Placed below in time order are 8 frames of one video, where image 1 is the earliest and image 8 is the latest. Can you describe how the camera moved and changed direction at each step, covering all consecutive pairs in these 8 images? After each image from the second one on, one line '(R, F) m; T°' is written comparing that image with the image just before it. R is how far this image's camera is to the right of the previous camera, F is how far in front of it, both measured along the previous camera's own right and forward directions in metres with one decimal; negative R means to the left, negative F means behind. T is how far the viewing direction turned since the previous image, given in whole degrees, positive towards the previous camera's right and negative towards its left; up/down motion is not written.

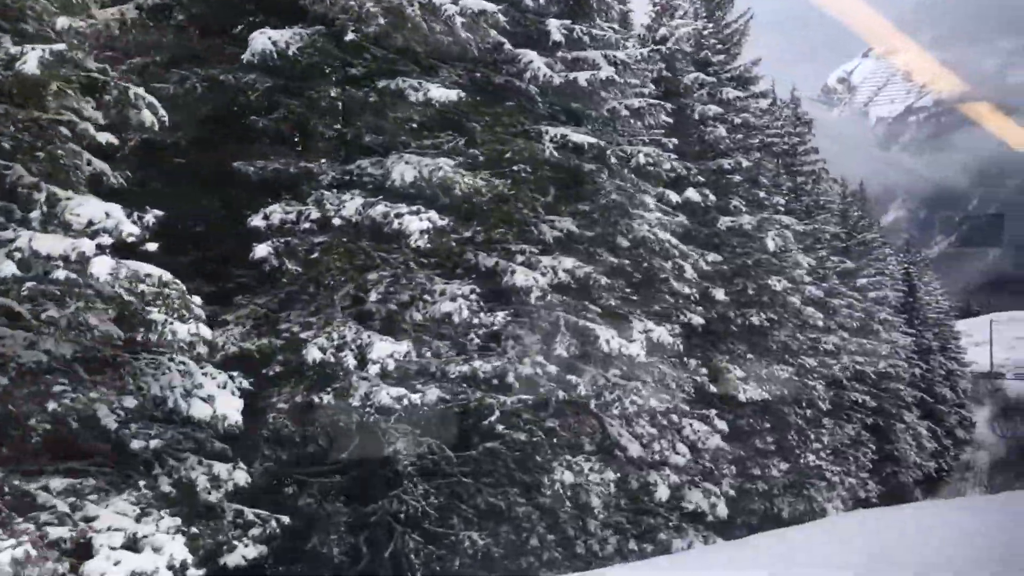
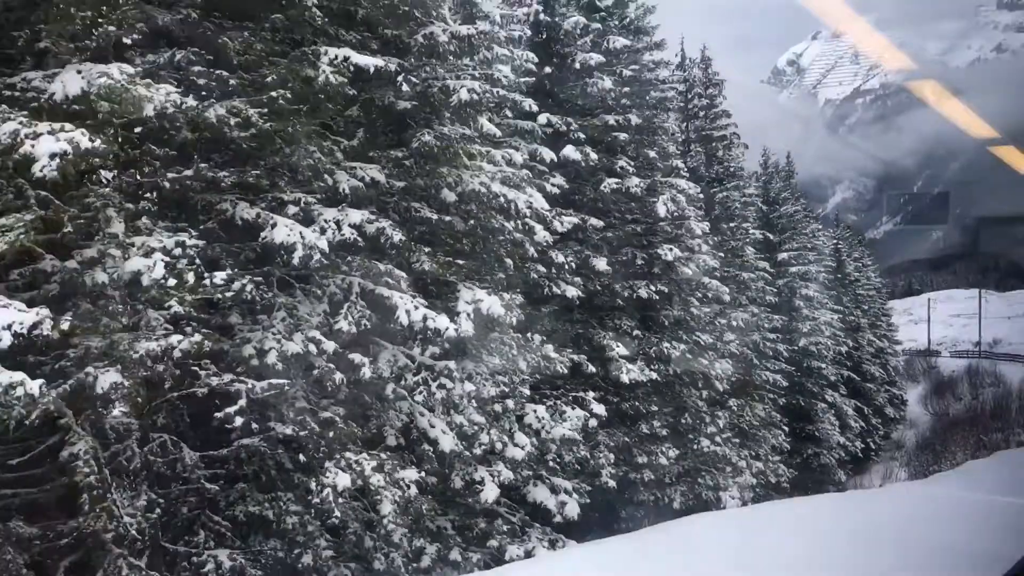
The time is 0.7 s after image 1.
(+1.3, +1.5) m; +3°
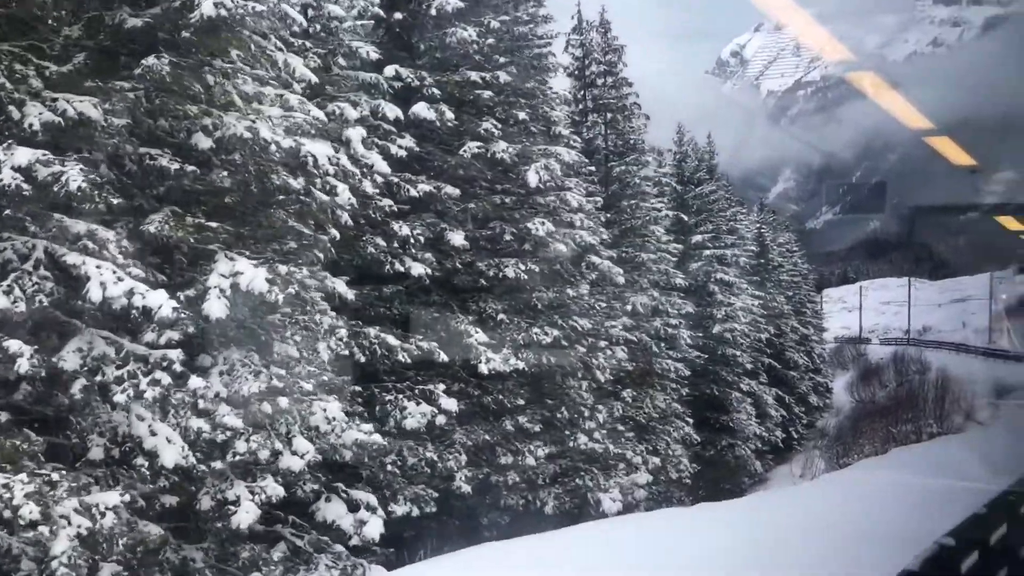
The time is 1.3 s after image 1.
(+1.2, +1.6) m; +3°
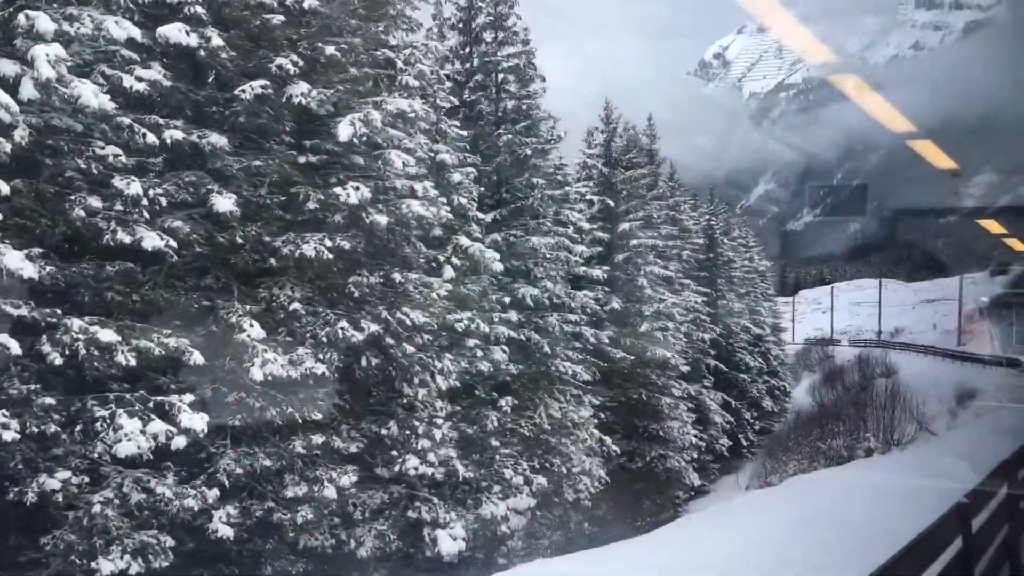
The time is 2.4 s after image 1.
(+1.8, +2.6) m; +1°
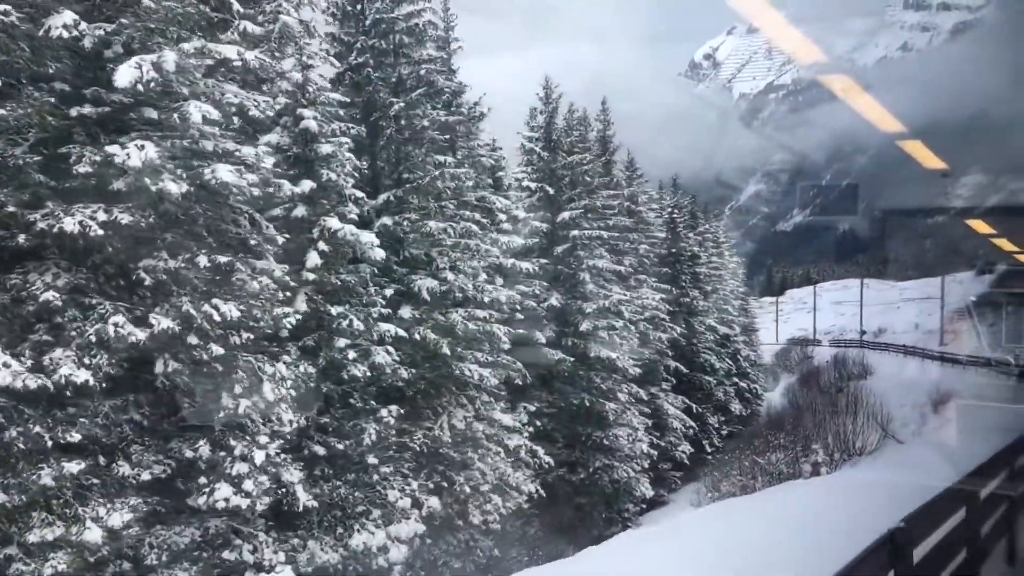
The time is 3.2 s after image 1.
(+1.3, +2.0) m; +1°
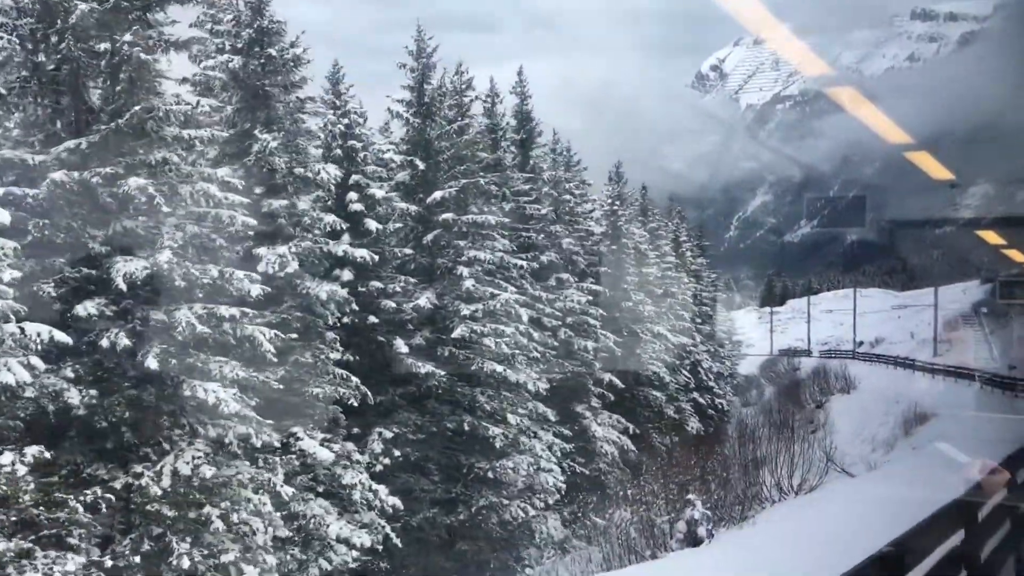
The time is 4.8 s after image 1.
(+2.7, +4.0) m; 0°
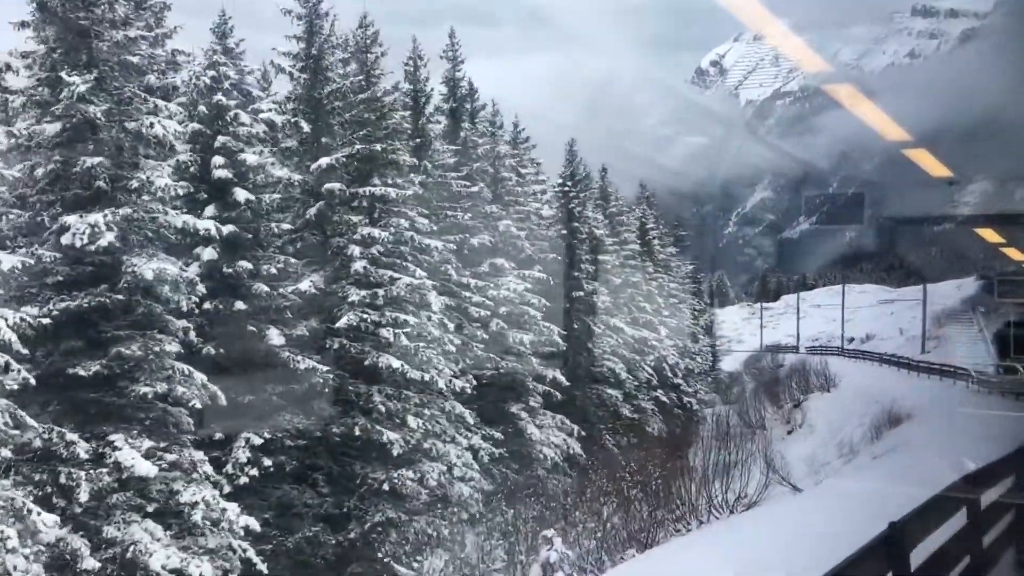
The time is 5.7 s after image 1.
(+1.6, +2.4) m; 0°
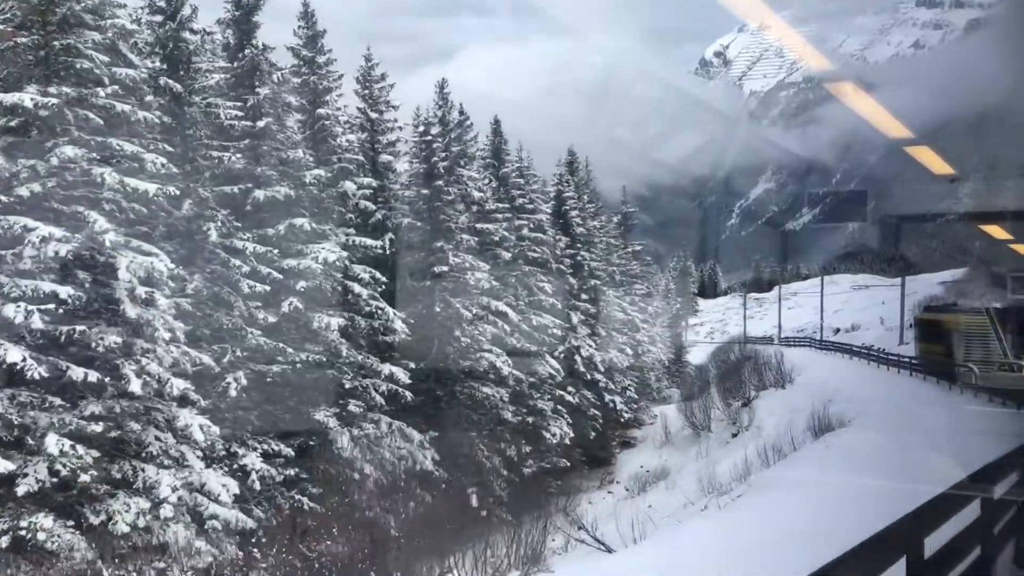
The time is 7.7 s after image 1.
(+3.4, +5.1) m; 0°
